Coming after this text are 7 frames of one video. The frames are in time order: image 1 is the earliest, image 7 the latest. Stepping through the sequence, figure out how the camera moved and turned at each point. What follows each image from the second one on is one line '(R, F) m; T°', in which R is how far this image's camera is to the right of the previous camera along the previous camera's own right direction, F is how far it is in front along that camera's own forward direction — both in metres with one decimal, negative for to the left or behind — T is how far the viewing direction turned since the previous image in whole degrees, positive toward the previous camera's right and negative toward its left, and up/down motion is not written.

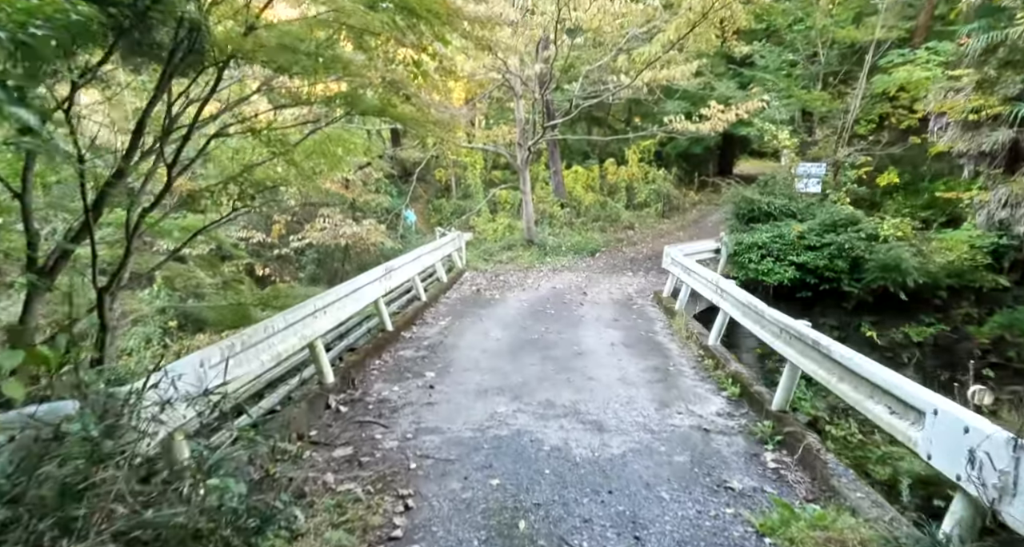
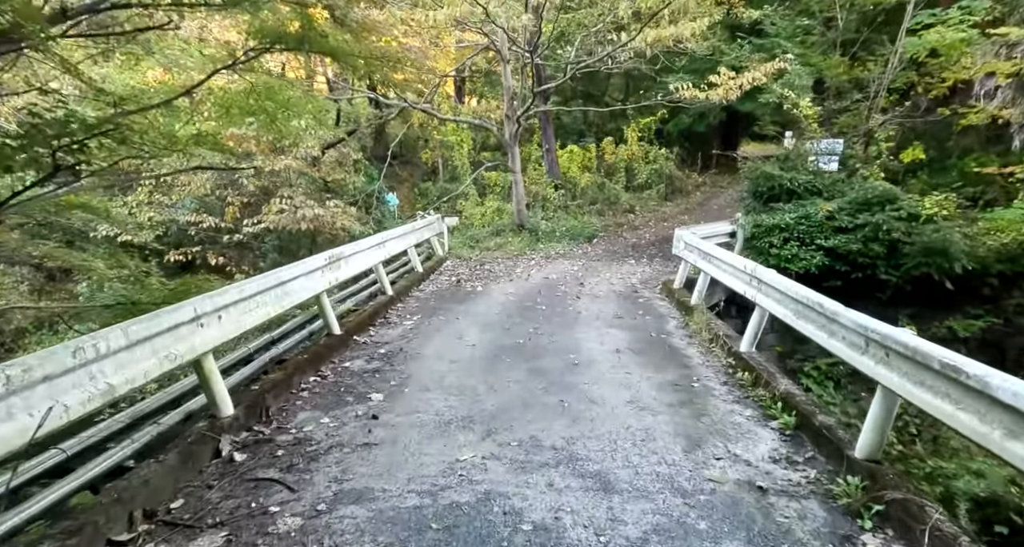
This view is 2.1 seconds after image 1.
(+0.2, +1.2) m; 0°
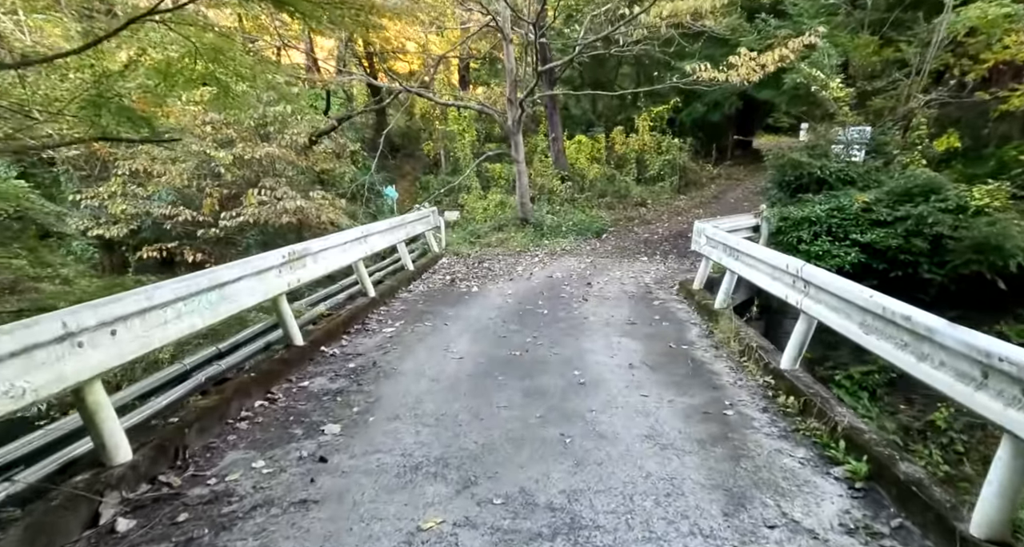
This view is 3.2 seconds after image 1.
(+0.1, +0.7) m; -1°
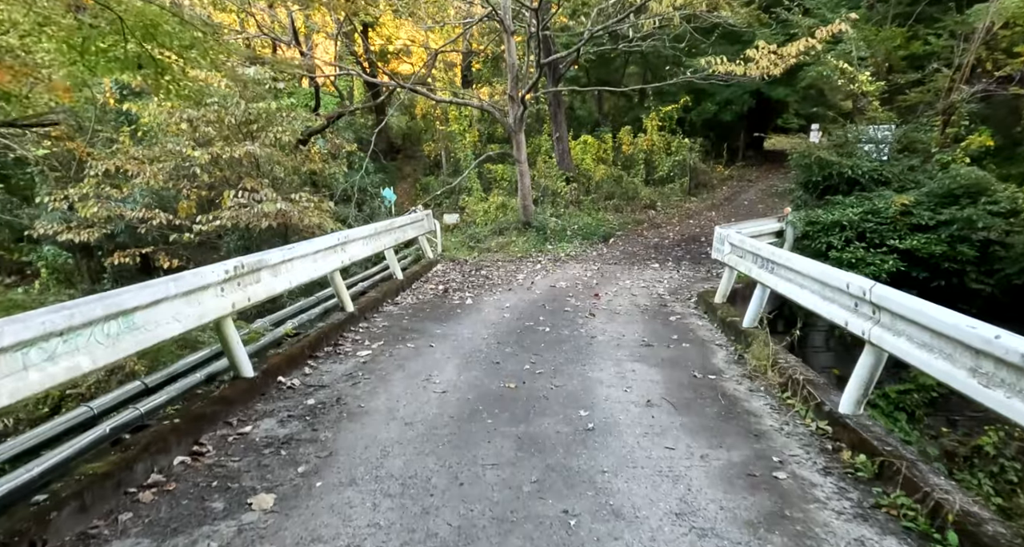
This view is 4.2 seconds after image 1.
(+0.1, +0.7) m; -1°
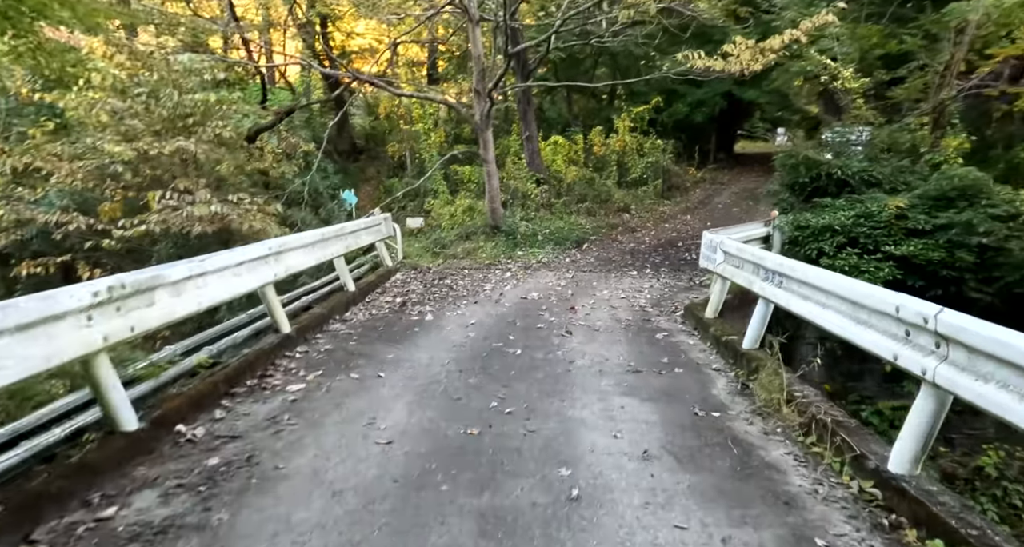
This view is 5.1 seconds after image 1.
(0.0, +0.7) m; +3°
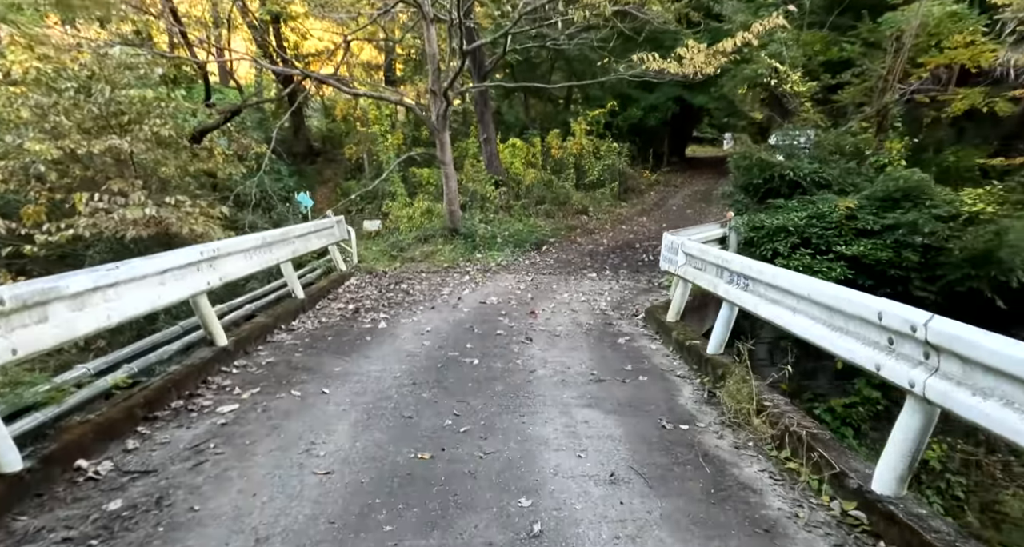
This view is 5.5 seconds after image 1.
(0.0, +0.3) m; +4°
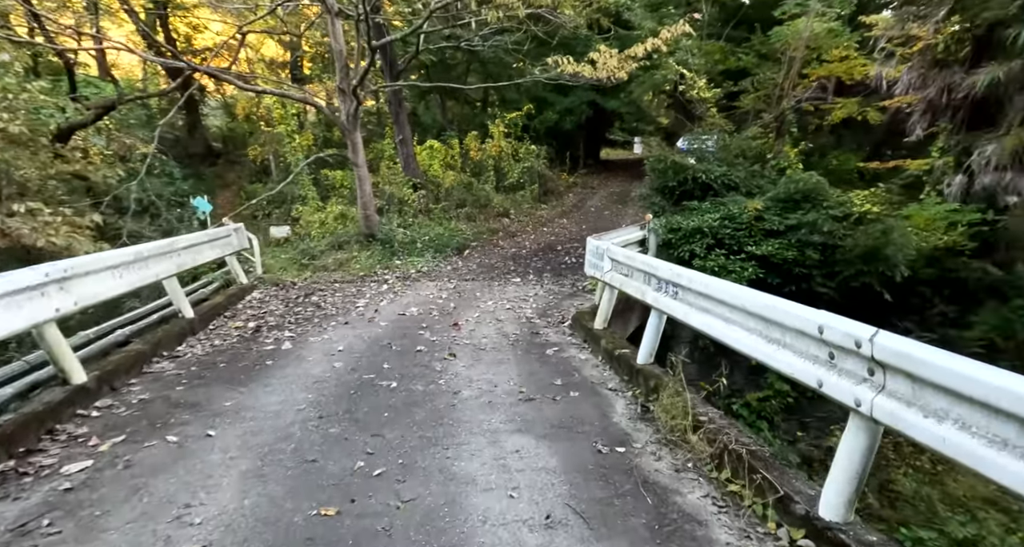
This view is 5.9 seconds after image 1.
(0.0, +0.3) m; +8°
